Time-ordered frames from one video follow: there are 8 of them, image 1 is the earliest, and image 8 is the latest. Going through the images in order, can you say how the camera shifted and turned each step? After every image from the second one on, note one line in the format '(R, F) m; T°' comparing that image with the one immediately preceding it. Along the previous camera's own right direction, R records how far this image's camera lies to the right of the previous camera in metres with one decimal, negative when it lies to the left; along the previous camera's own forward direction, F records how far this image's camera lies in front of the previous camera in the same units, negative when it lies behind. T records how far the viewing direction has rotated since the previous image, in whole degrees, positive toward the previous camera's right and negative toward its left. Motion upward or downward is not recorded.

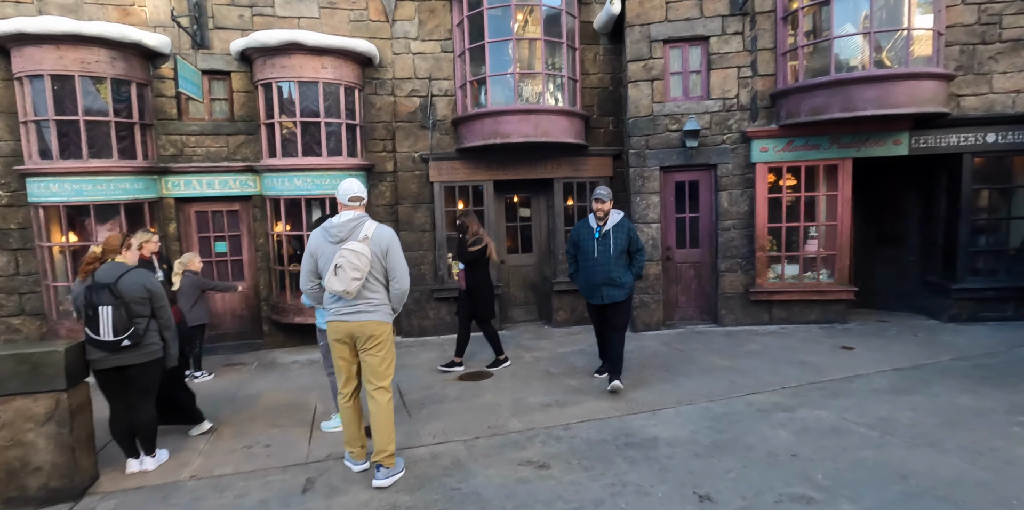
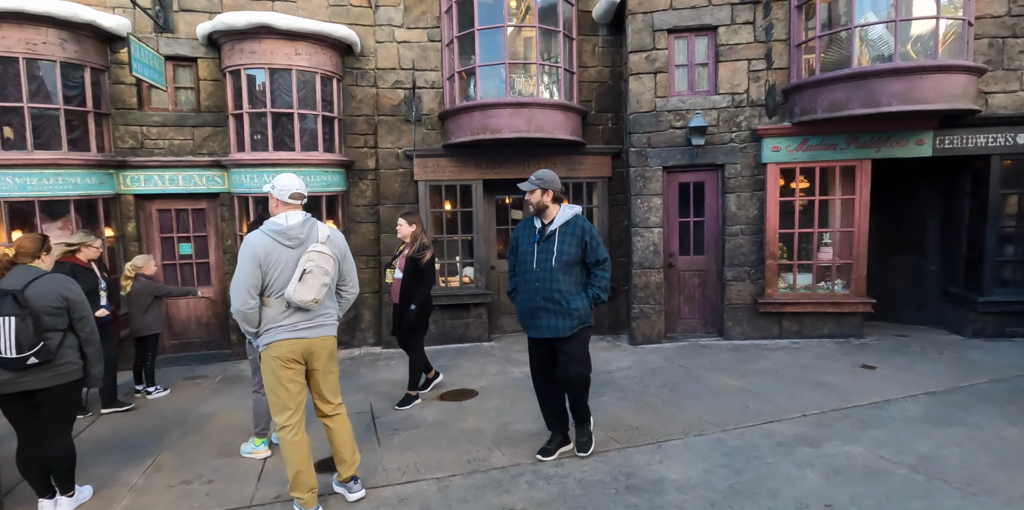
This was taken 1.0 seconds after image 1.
(+0.1, +0.5) m; 0°
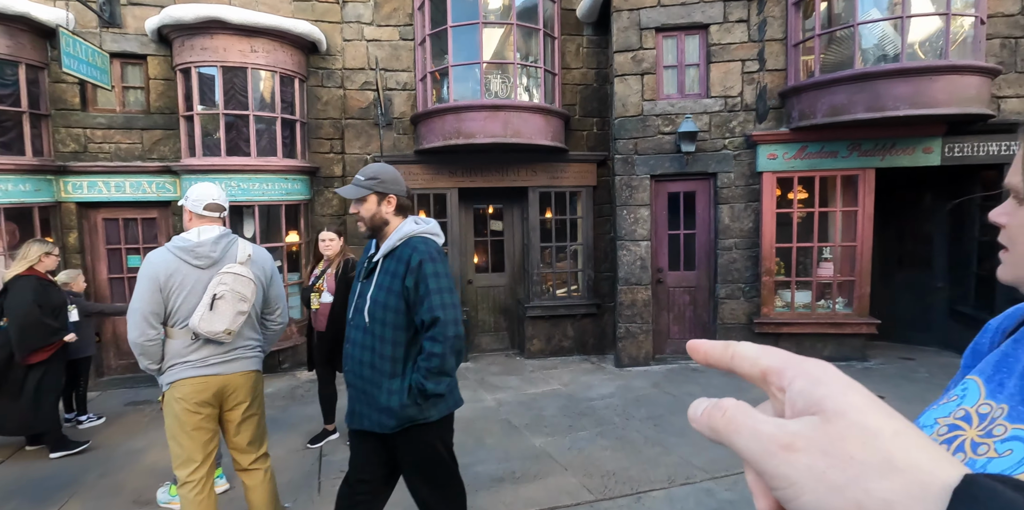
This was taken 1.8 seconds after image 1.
(+0.3, +0.5) m; 0°
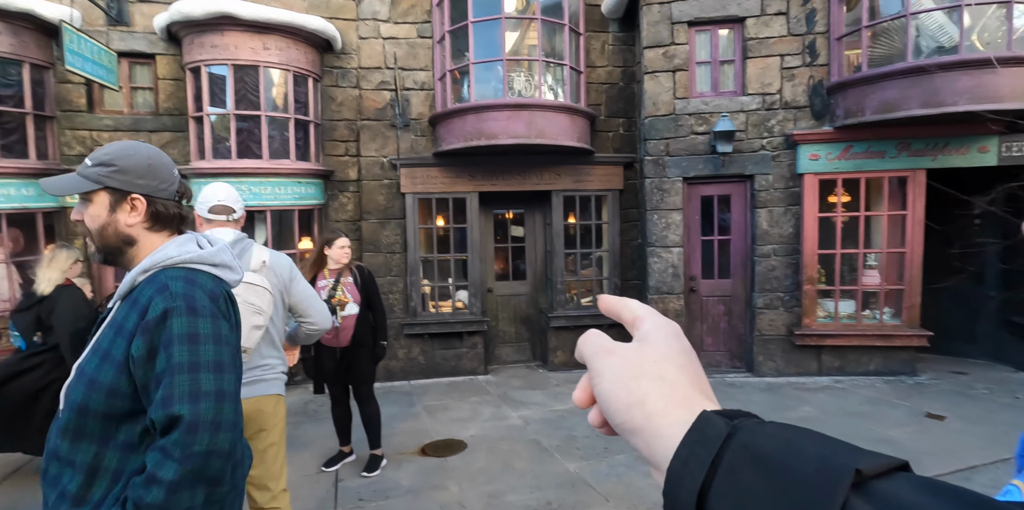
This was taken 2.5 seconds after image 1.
(-0.2, +0.3) m; -1°
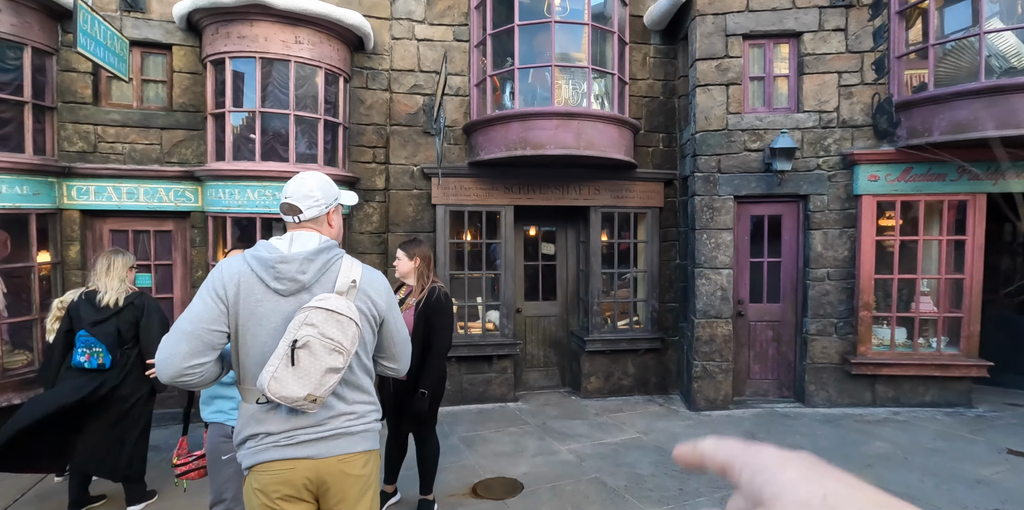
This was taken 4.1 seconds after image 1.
(-0.6, +0.4) m; +2°
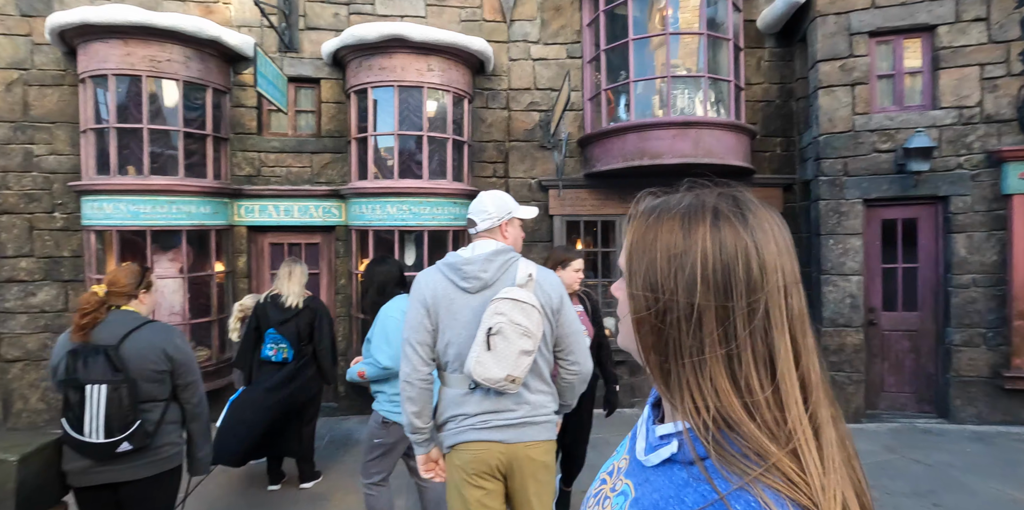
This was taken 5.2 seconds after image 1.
(-0.5, -0.2) m; -8°
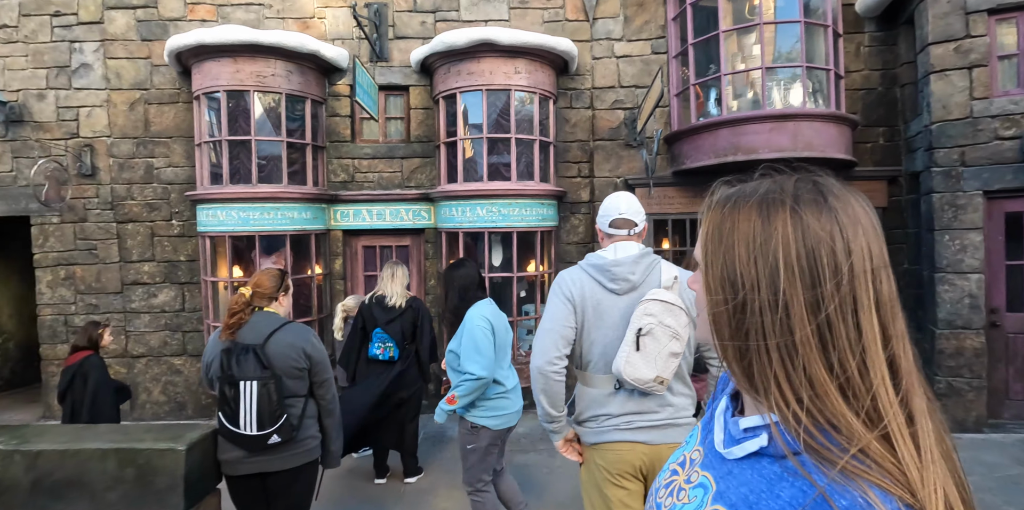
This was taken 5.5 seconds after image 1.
(-0.4, 0.0) m; -6°
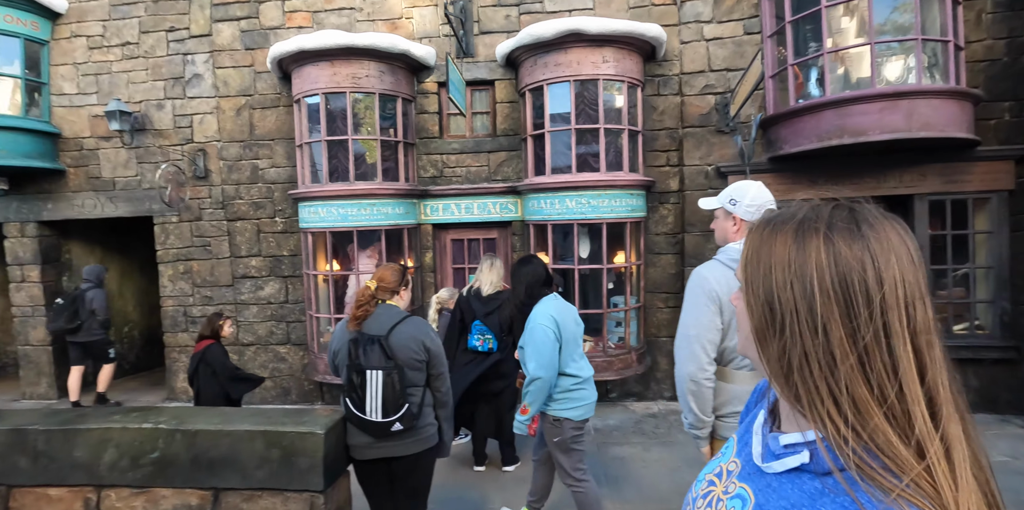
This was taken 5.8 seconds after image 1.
(-0.4, -0.1) m; -6°
